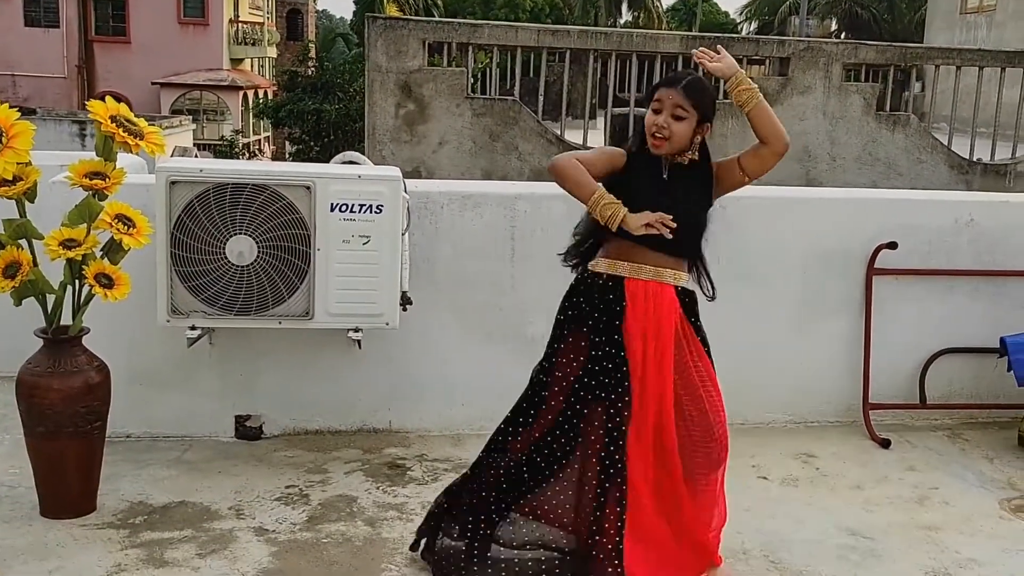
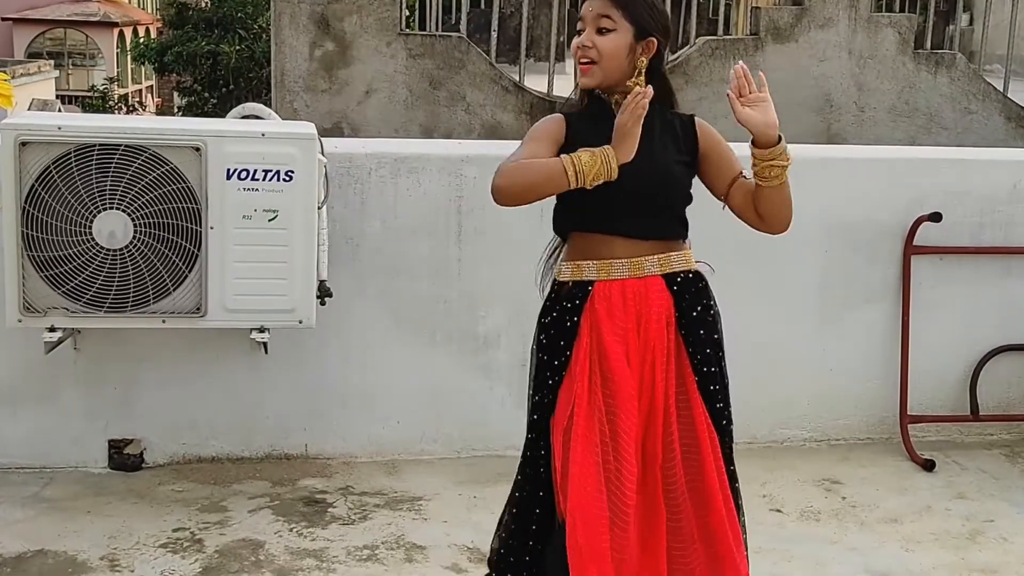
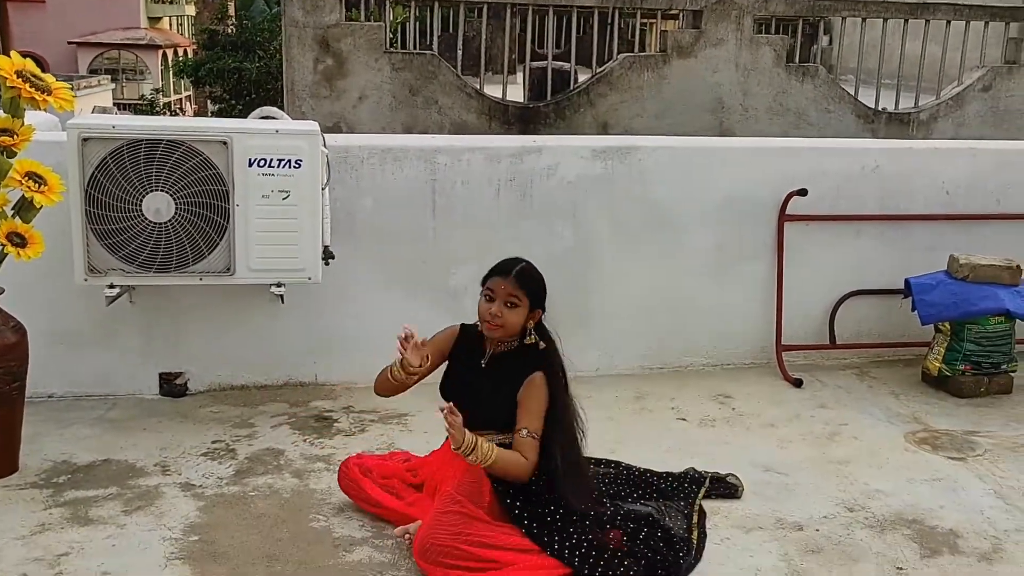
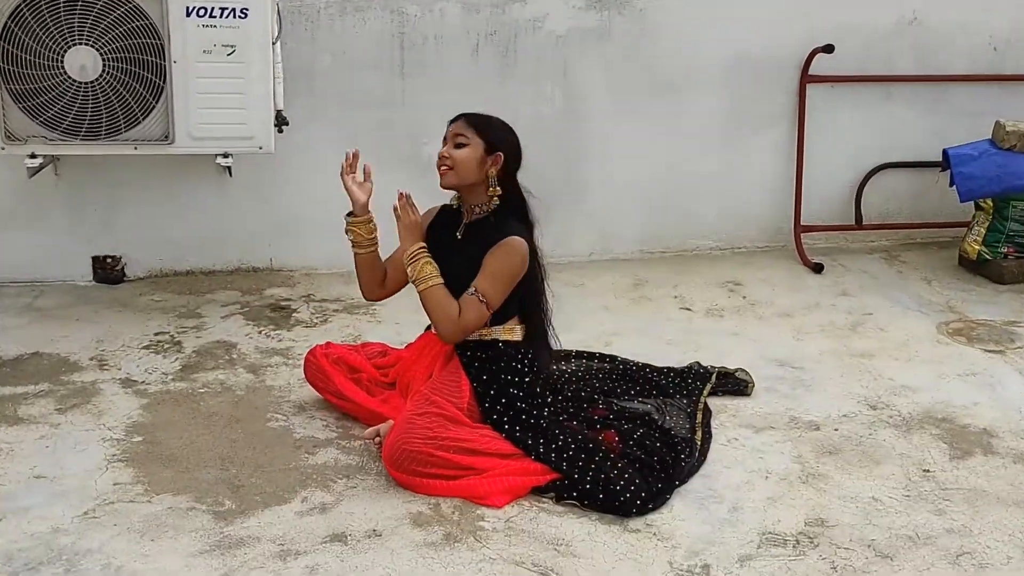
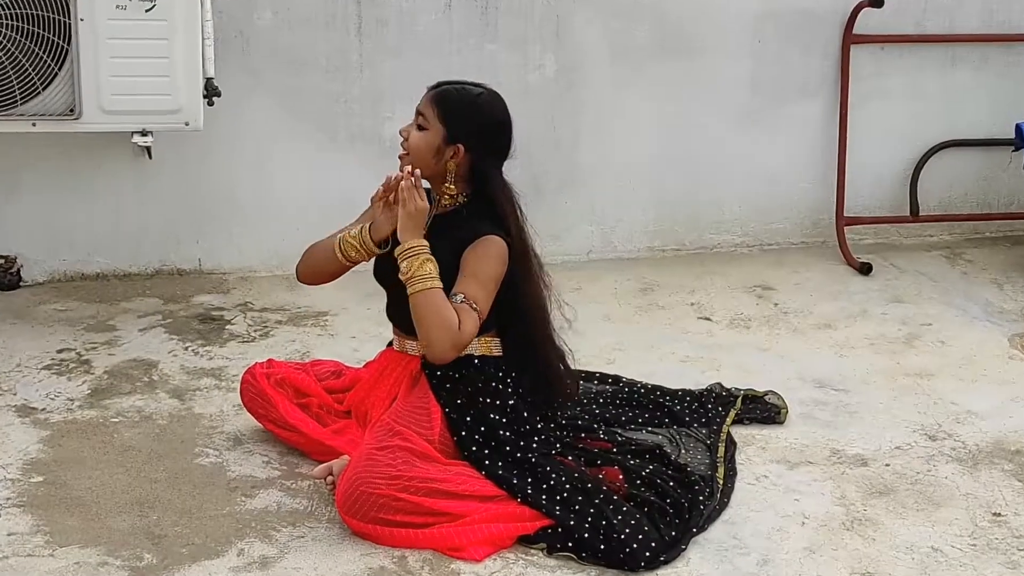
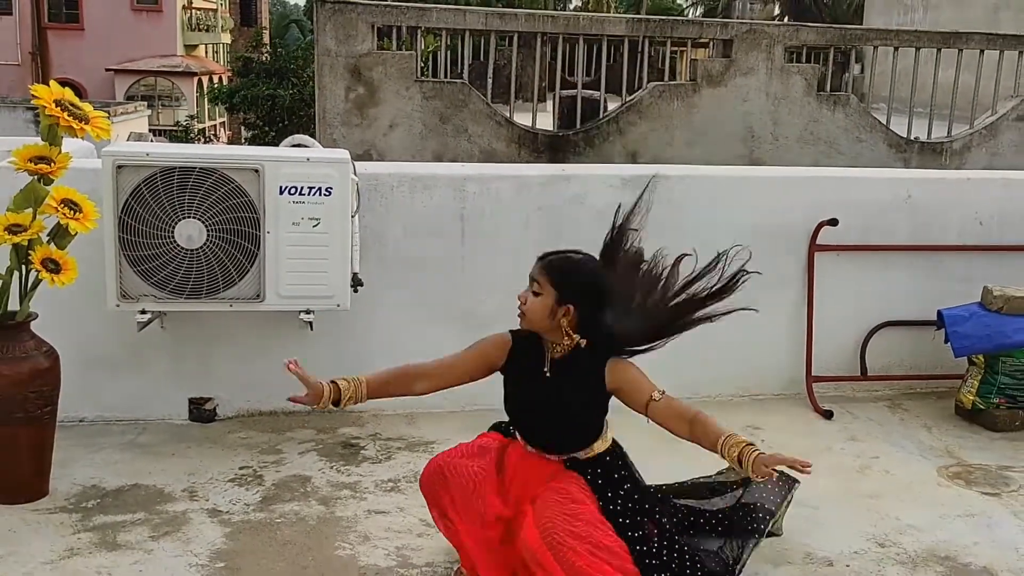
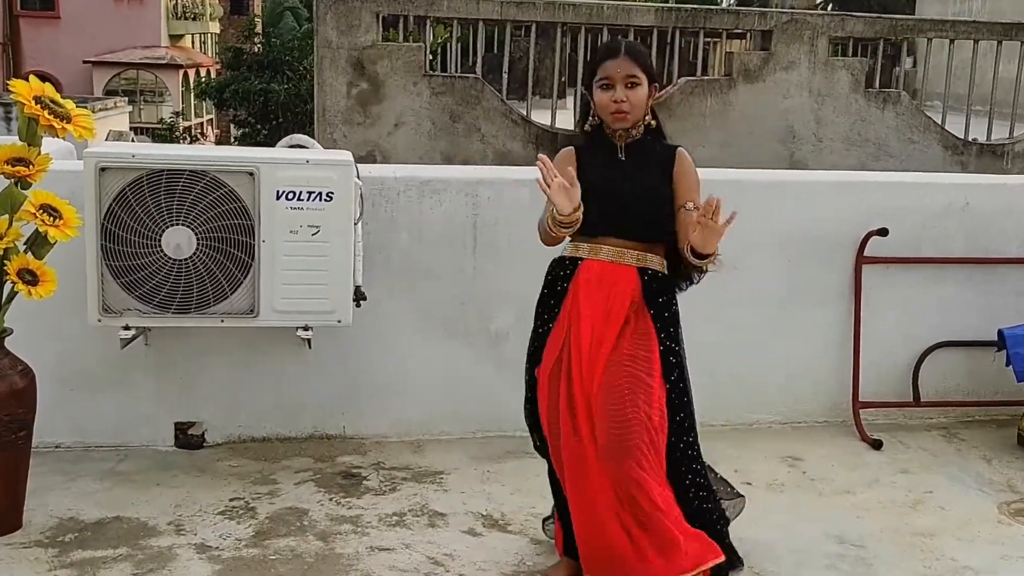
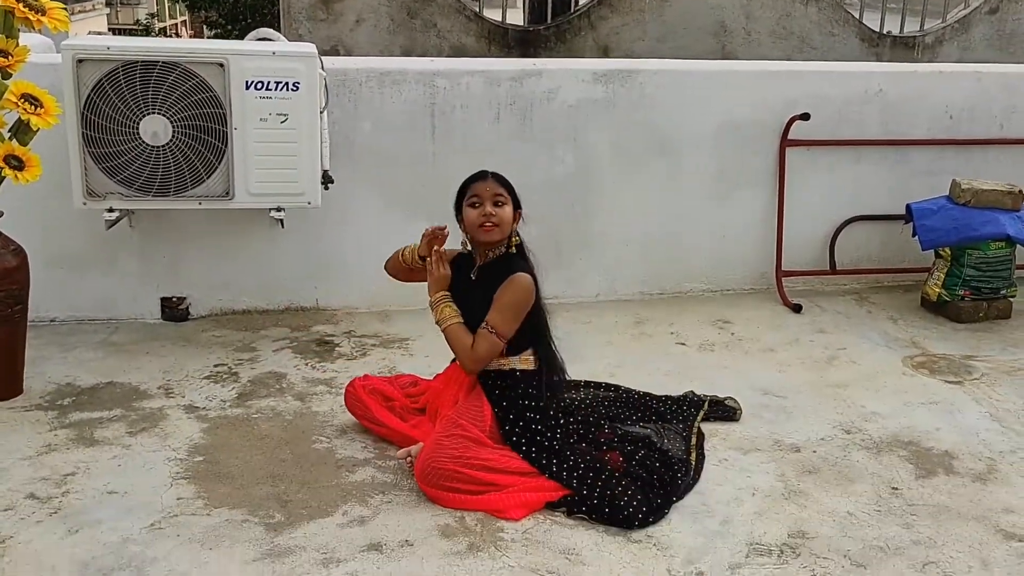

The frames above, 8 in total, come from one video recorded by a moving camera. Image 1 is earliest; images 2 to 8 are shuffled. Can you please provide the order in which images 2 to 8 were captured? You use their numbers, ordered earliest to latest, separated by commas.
7, 2, 6, 3, 8, 4, 5
